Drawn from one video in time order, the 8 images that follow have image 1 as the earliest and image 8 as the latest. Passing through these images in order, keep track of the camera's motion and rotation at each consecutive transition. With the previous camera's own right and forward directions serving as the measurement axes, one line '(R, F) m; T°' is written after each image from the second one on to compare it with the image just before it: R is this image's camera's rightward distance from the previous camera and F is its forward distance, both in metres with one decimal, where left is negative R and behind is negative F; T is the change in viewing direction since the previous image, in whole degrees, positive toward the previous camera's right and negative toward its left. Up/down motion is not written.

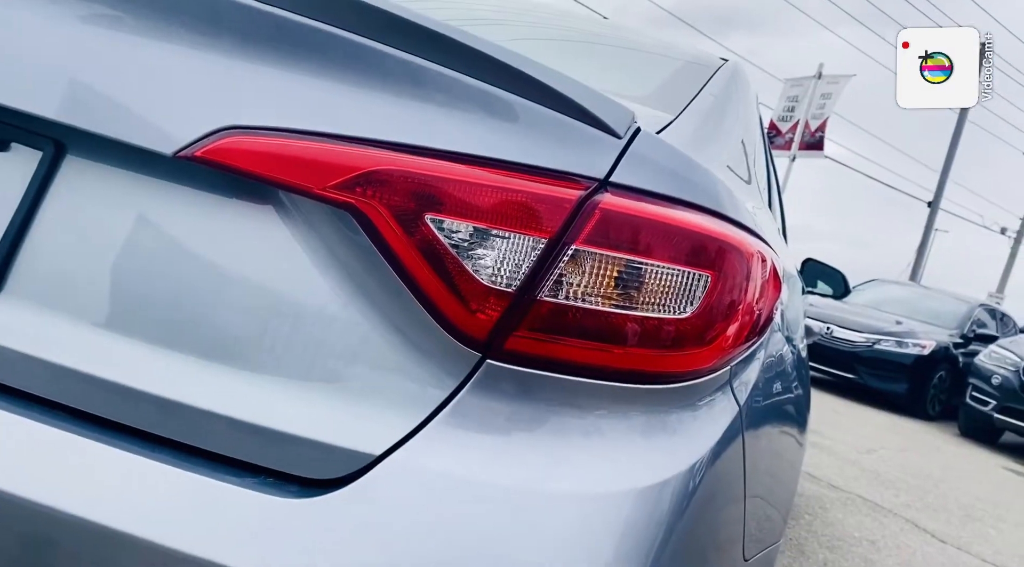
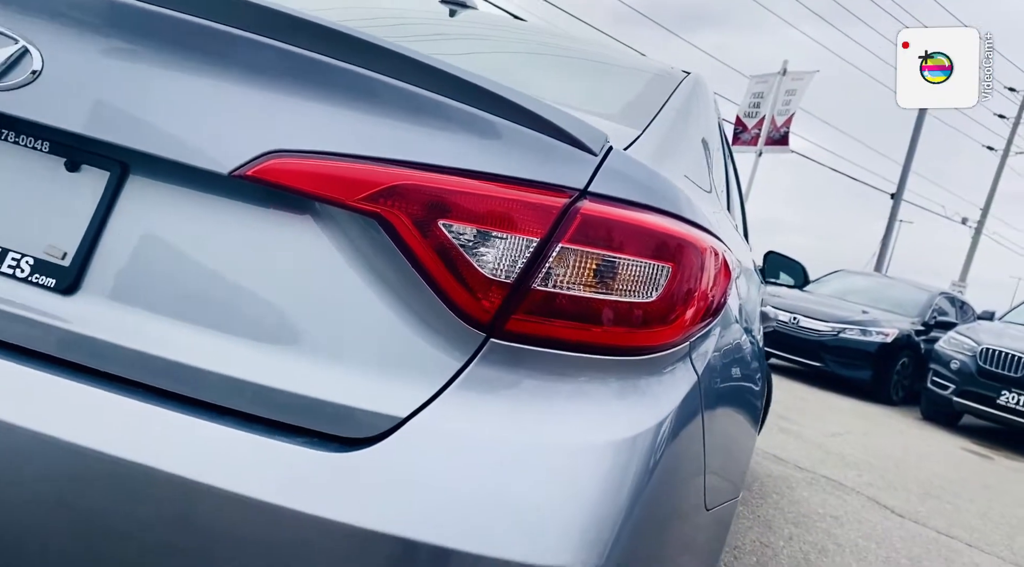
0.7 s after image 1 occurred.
(0.0, -0.2) m; +2°
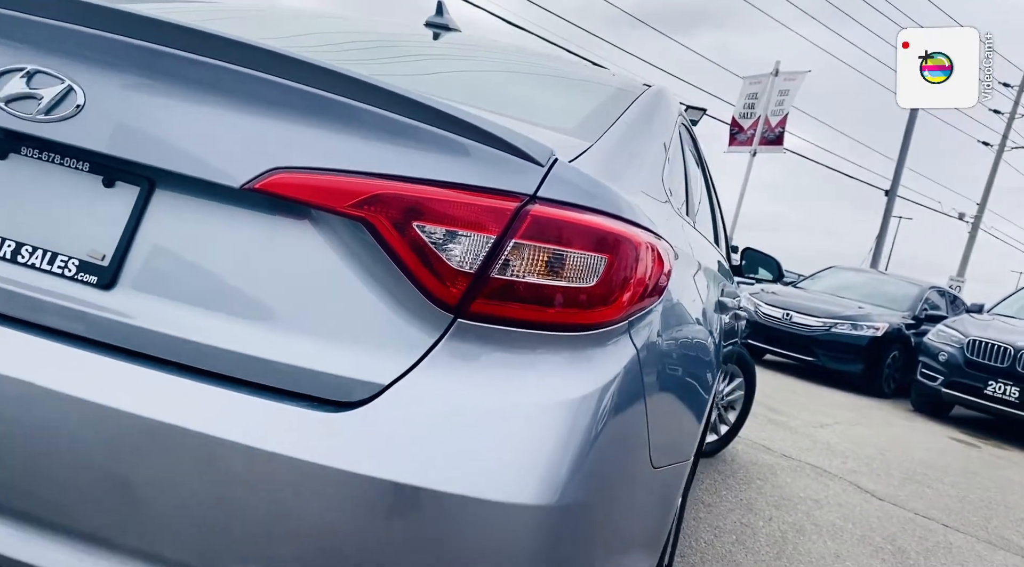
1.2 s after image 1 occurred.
(+0.1, -0.2) m; 0°
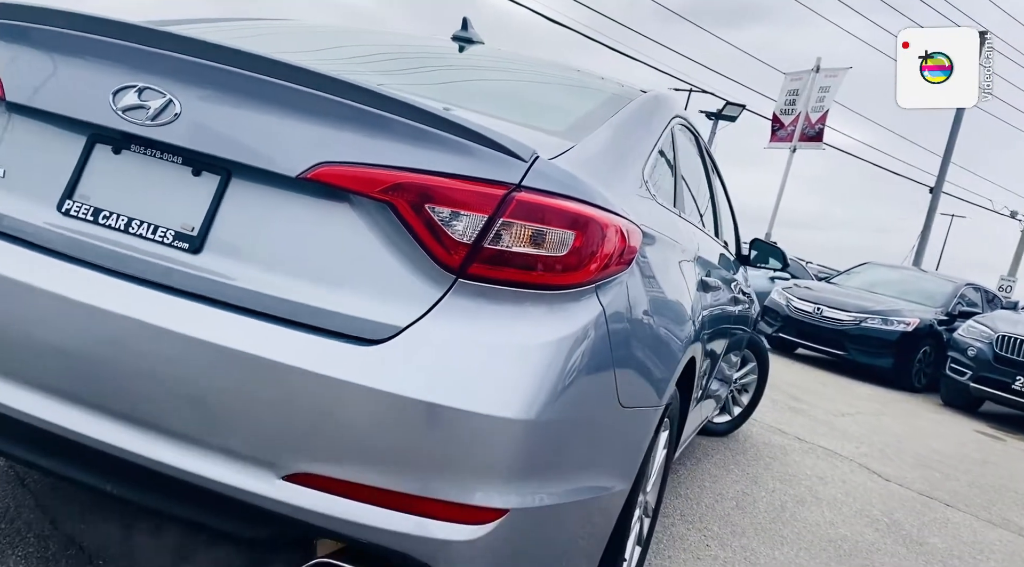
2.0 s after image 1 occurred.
(+0.1, -0.3) m; -3°
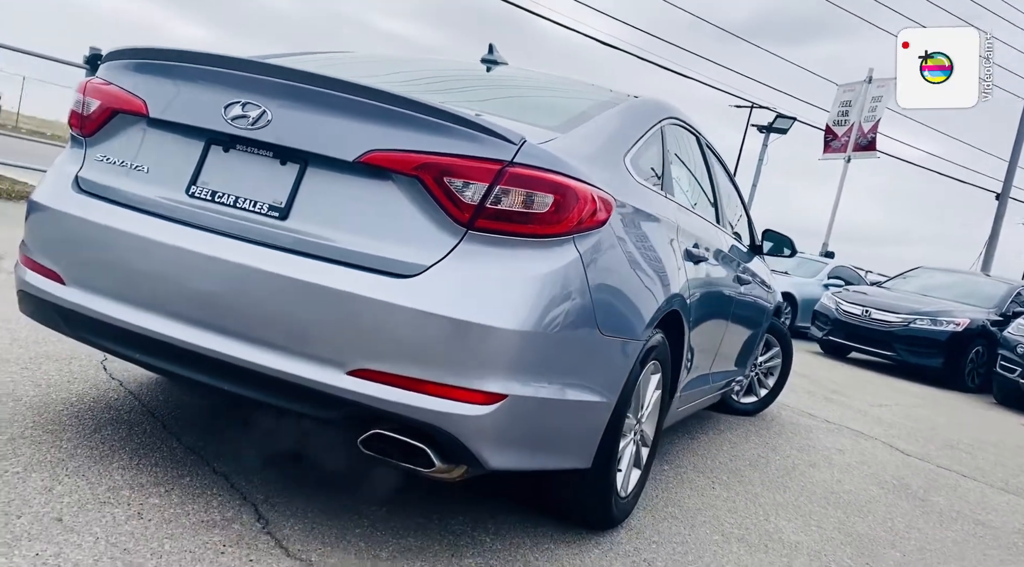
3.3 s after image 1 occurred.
(+0.2, -0.5) m; -5°
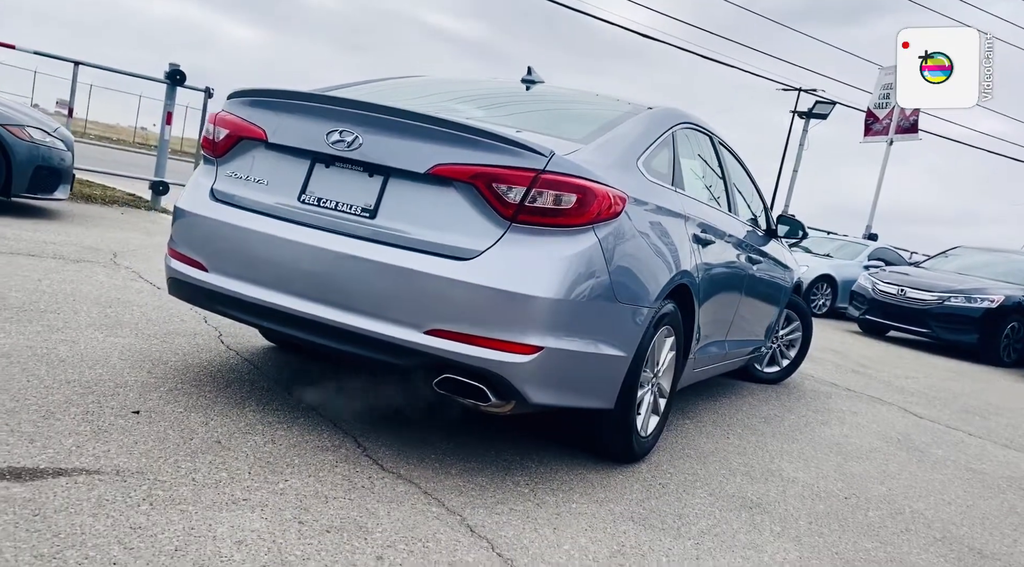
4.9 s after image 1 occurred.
(+0.1, -0.6) m; -4°
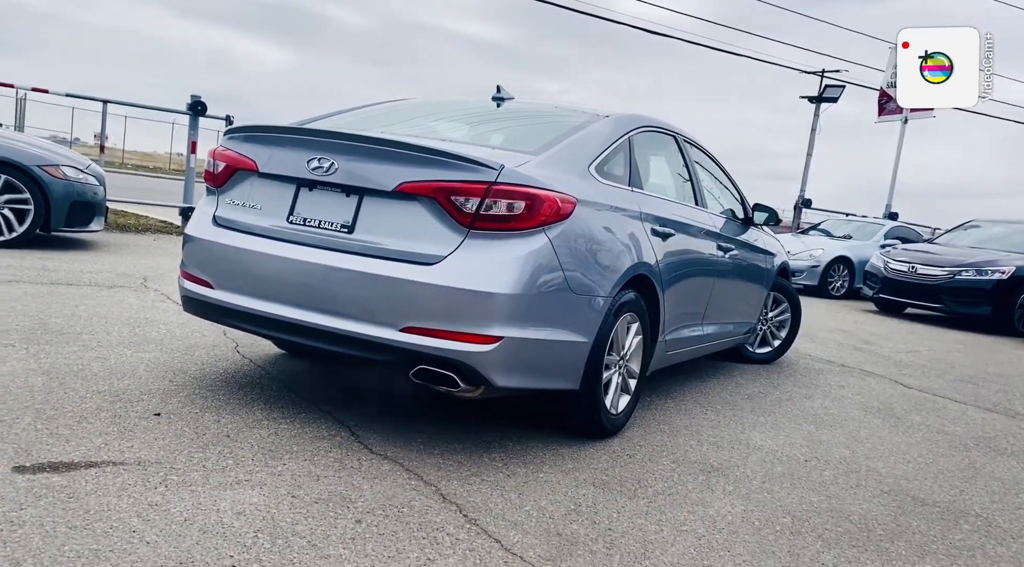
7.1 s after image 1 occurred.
(+0.3, -0.3) m; -3°
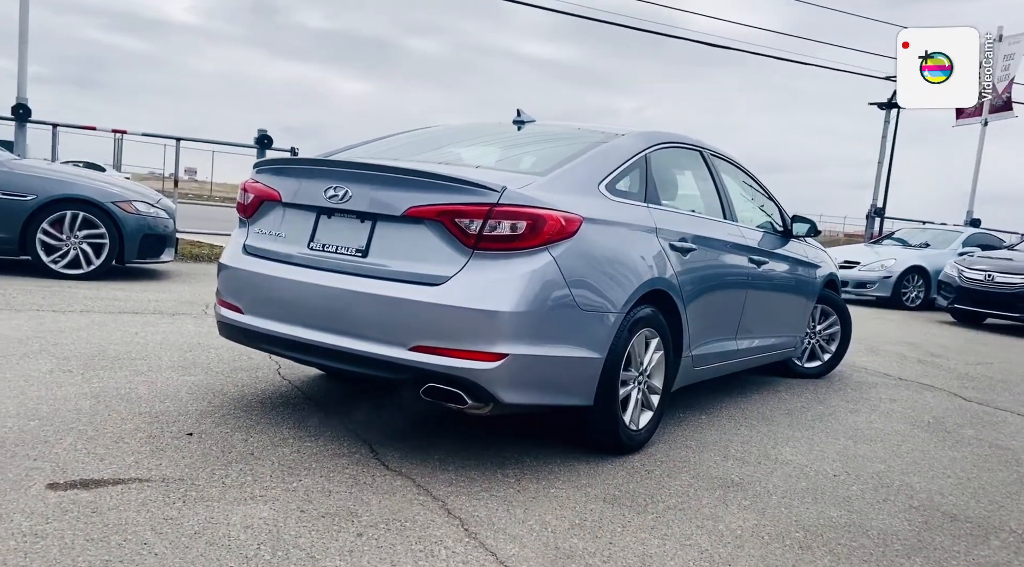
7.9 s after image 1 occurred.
(+0.3, 0.0) m; -6°
